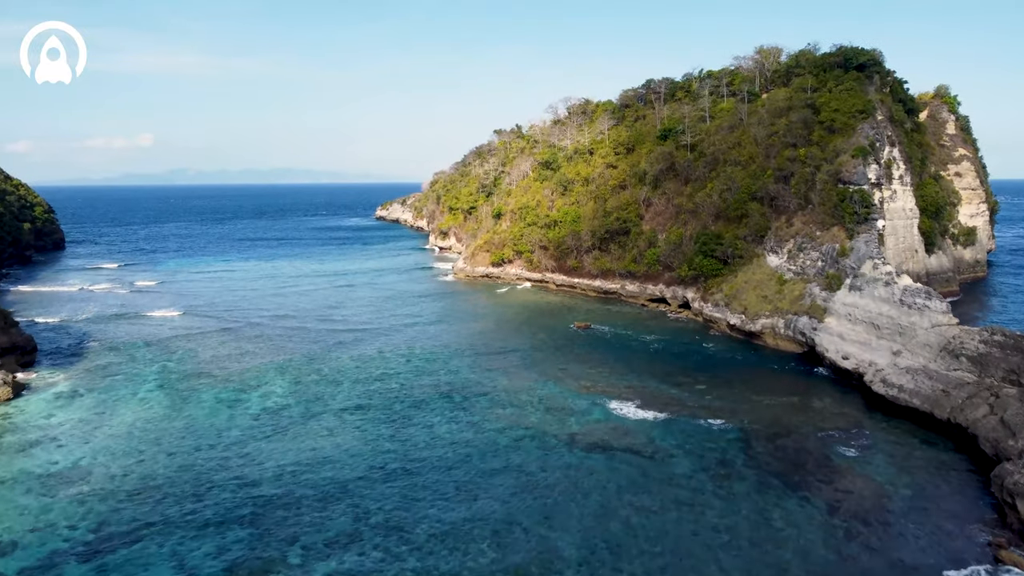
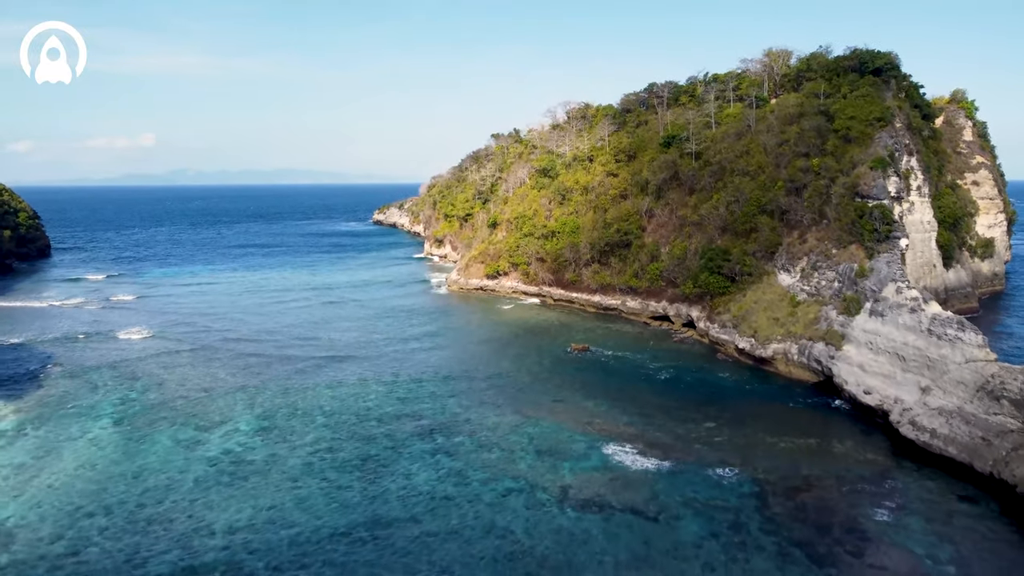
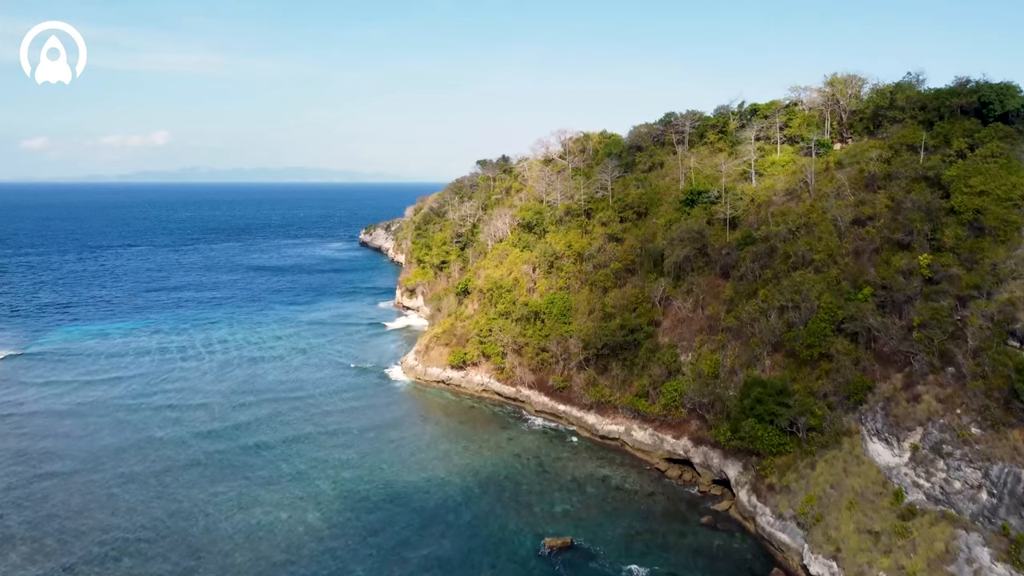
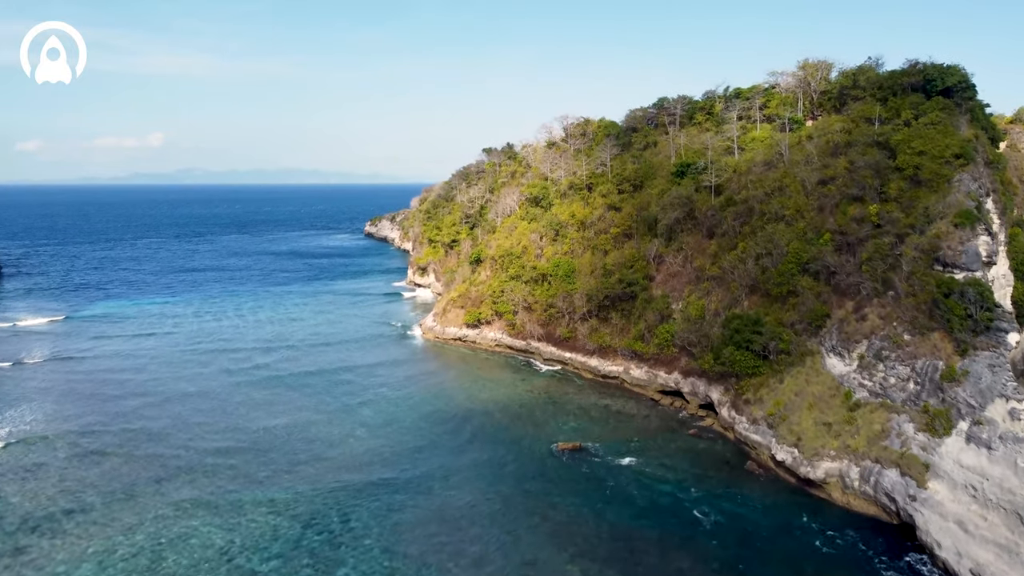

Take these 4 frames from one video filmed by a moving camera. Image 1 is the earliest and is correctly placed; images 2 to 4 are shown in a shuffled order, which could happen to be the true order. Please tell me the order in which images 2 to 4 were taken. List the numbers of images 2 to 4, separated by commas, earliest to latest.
2, 4, 3
